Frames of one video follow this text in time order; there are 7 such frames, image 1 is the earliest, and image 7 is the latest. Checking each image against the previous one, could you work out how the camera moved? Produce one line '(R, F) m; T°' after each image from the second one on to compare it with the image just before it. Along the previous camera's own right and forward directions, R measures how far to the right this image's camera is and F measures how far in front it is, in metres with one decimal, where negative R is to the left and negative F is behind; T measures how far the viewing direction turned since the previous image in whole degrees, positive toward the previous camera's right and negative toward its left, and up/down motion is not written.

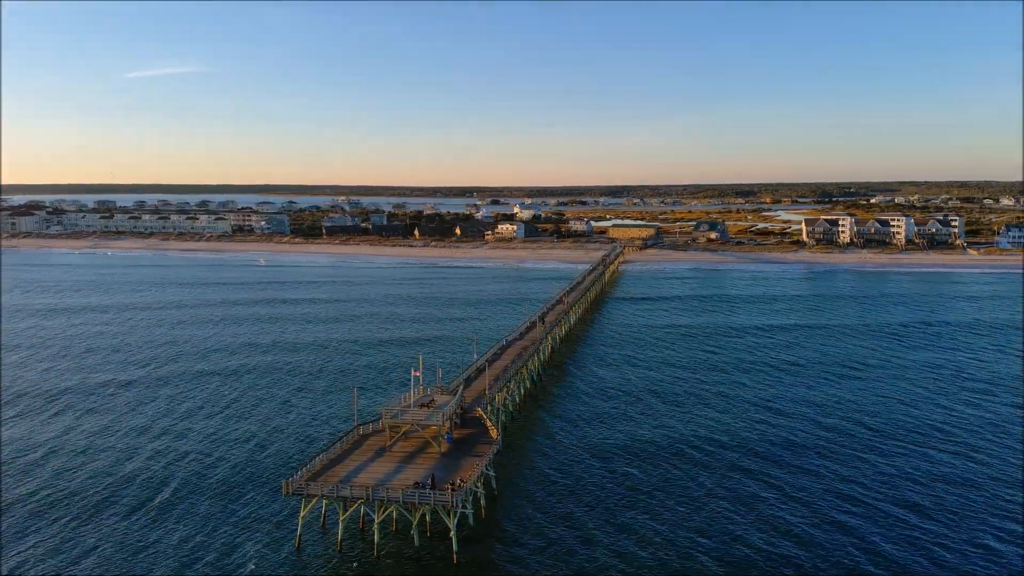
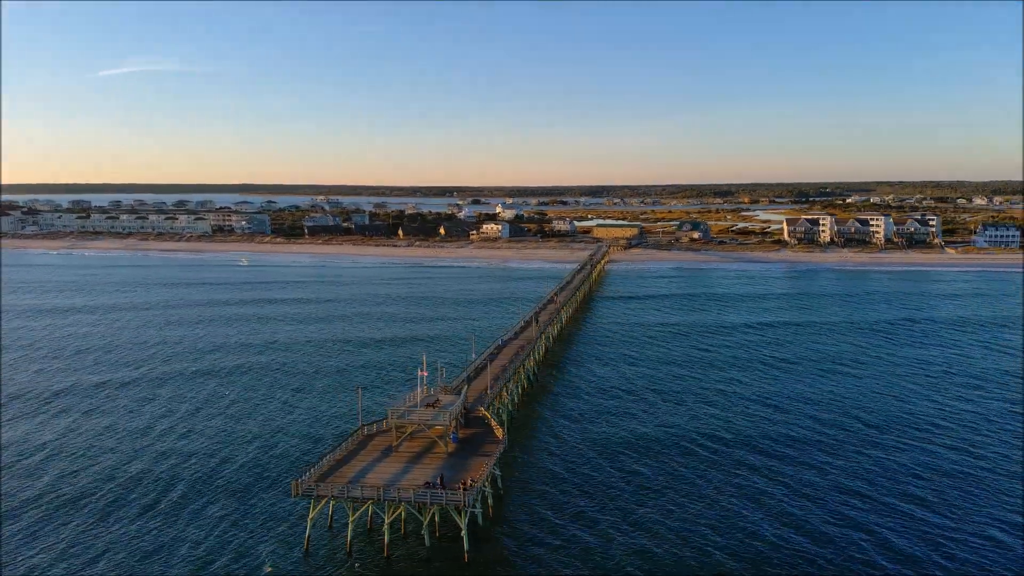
(+9.6, +3.6) m; -23°
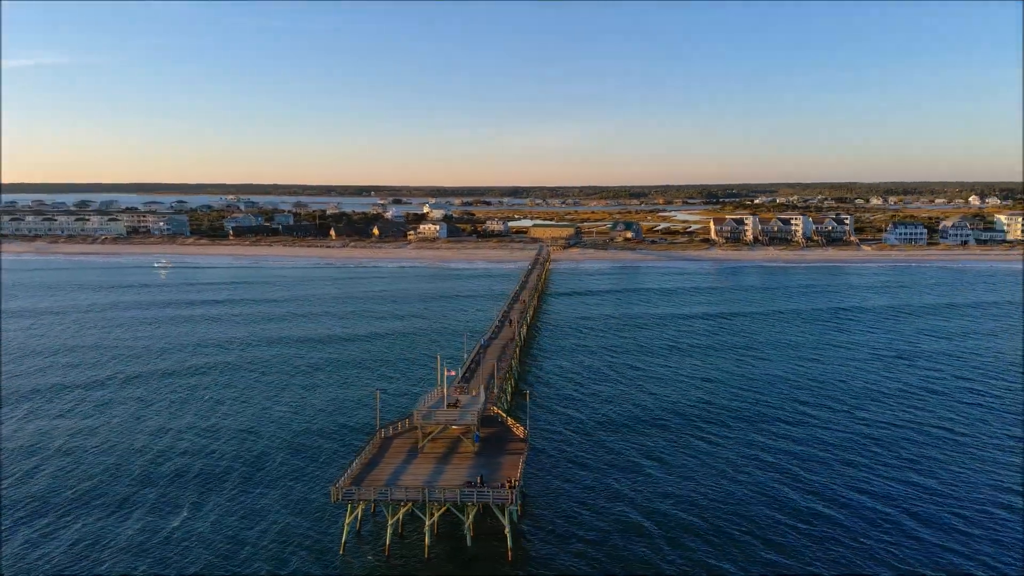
(-2.6, -0.3) m; +6°
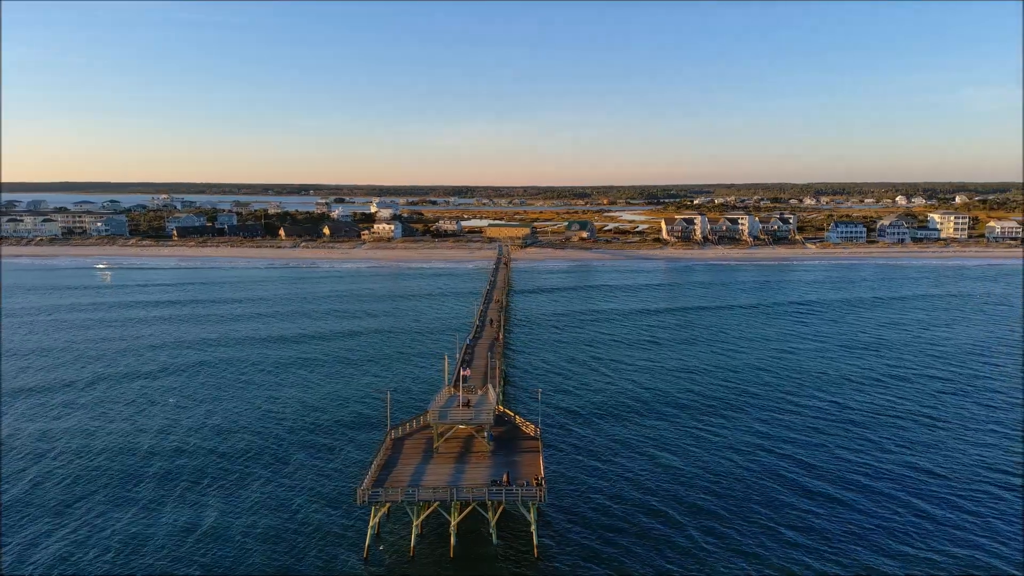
(-1.7, -0.4) m; +4°
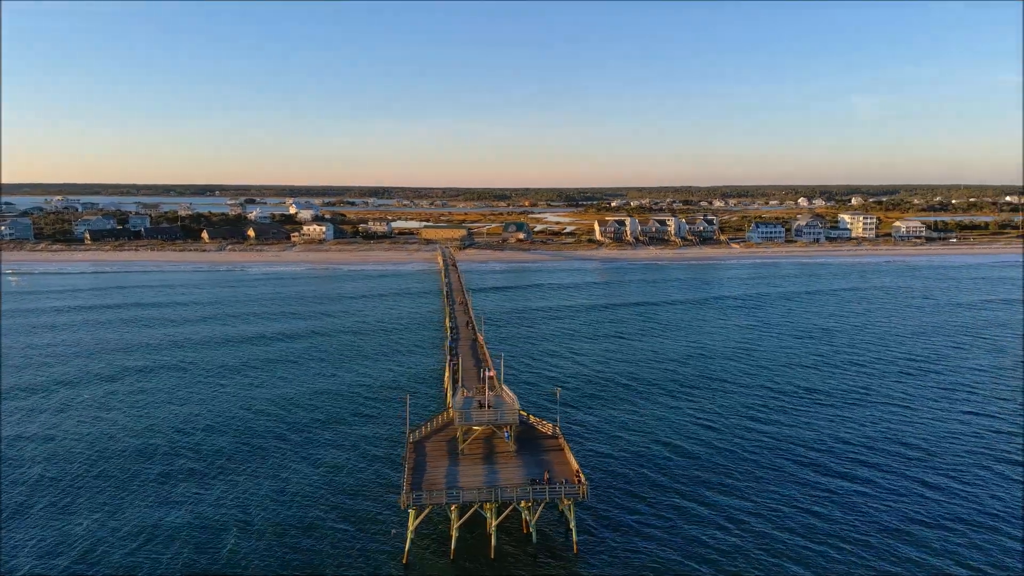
(-2.6, -0.5) m; +6°
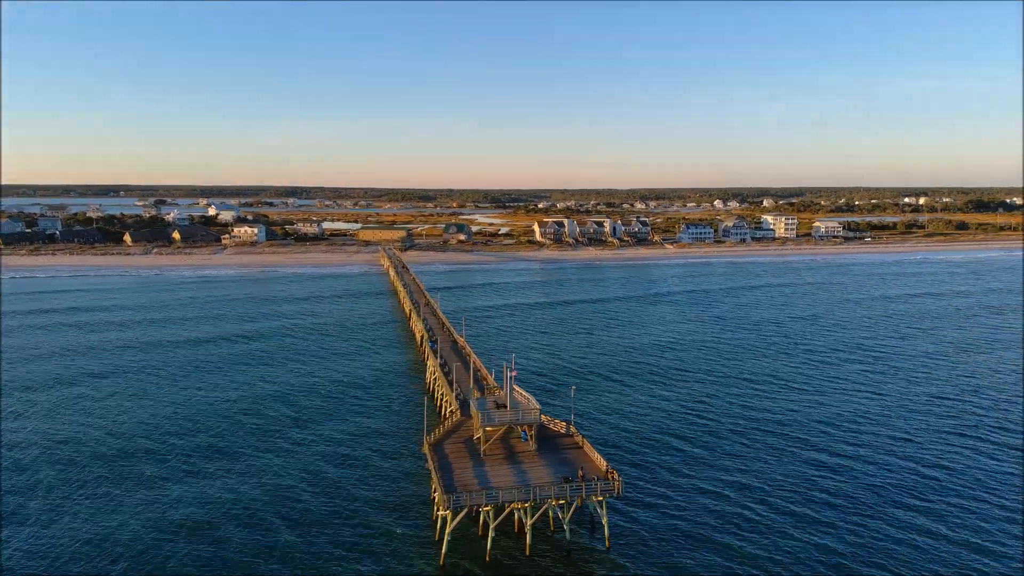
(-2.4, -0.6) m; +6°
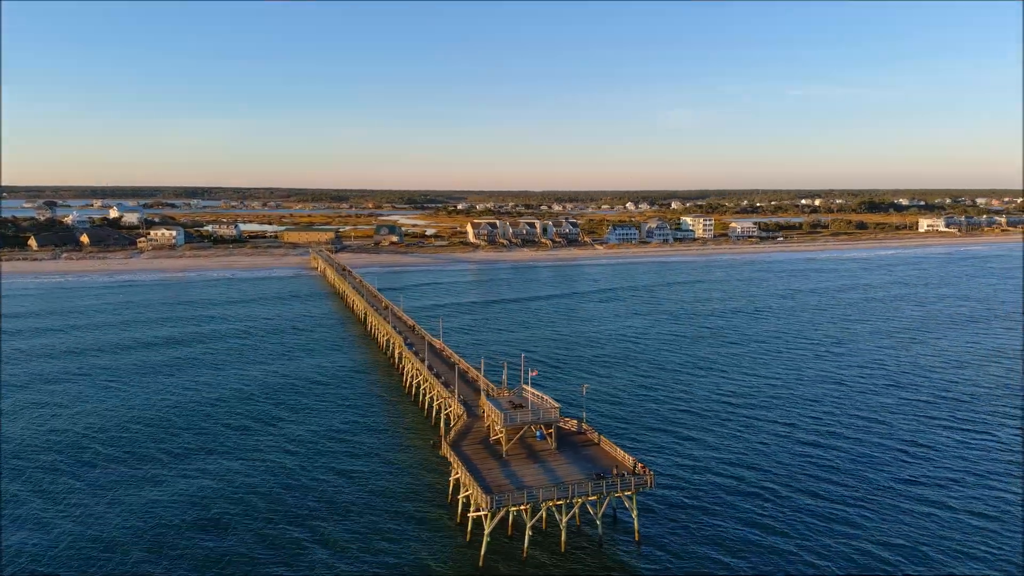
(-2.7, -0.6) m; +6°
